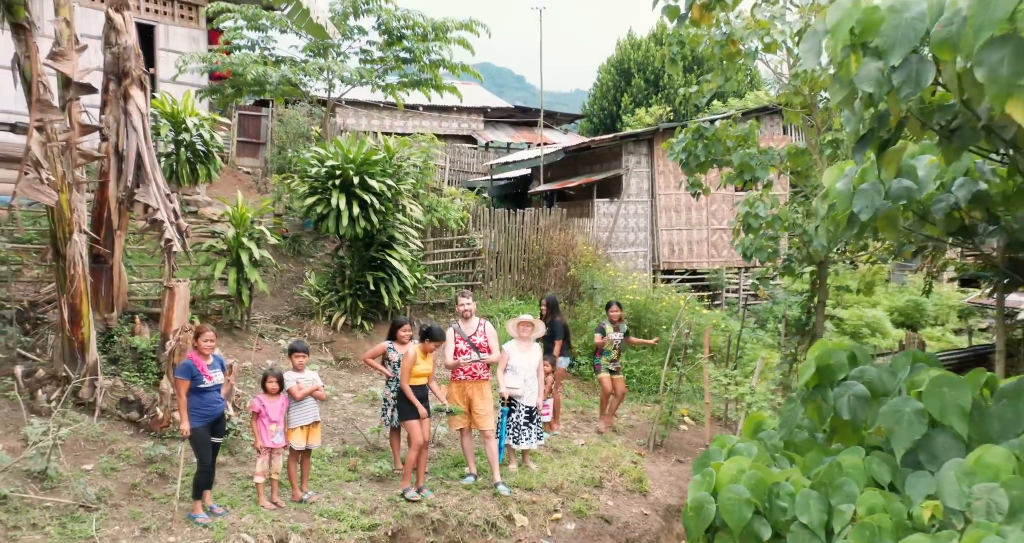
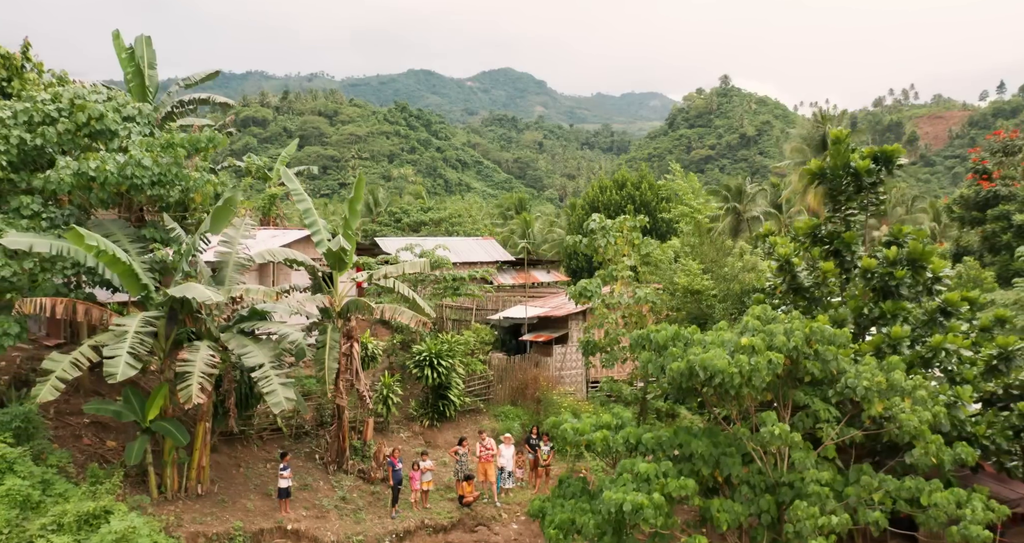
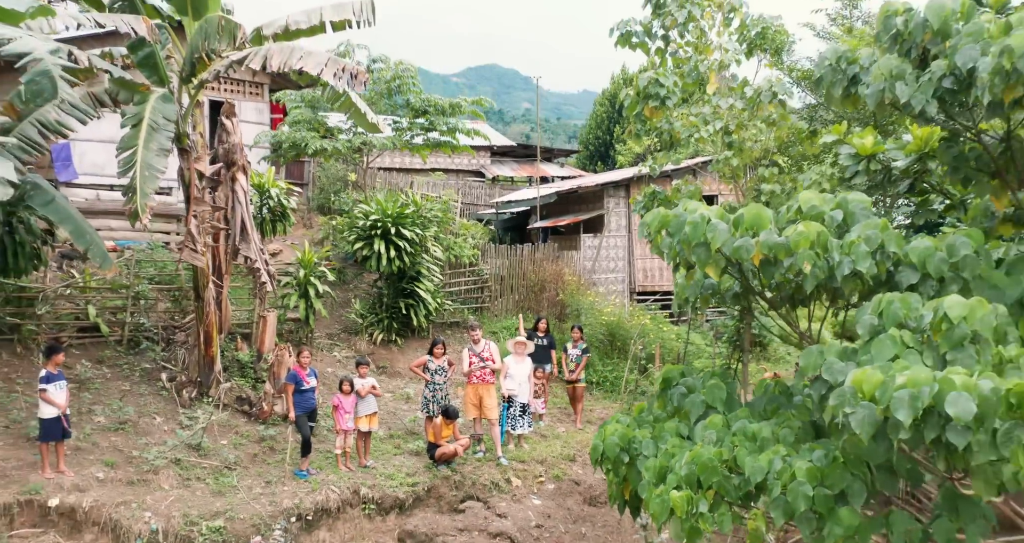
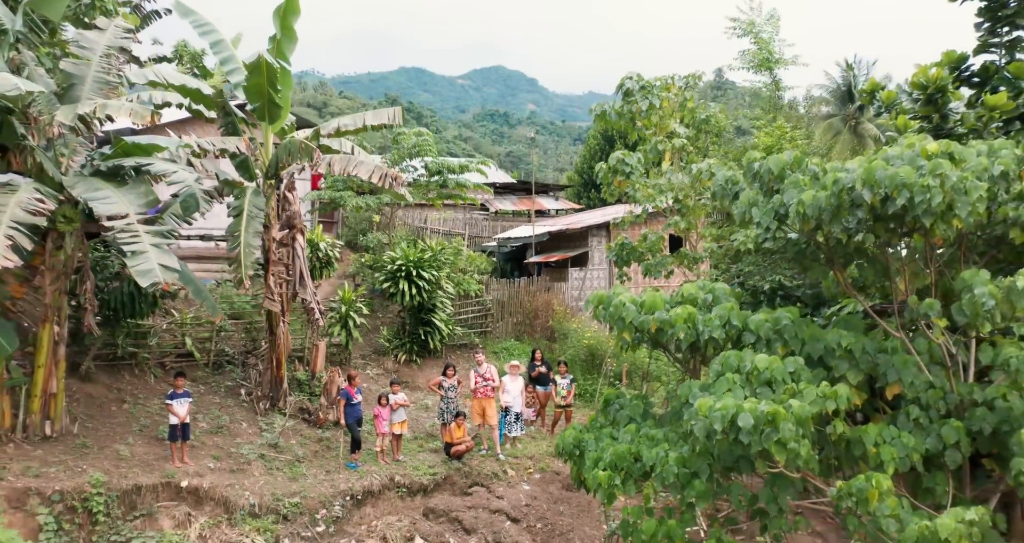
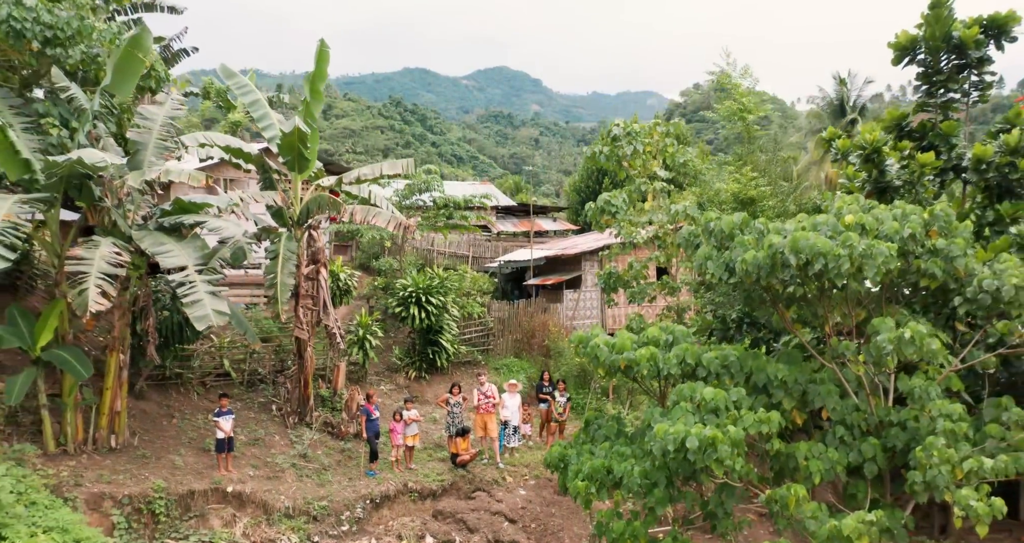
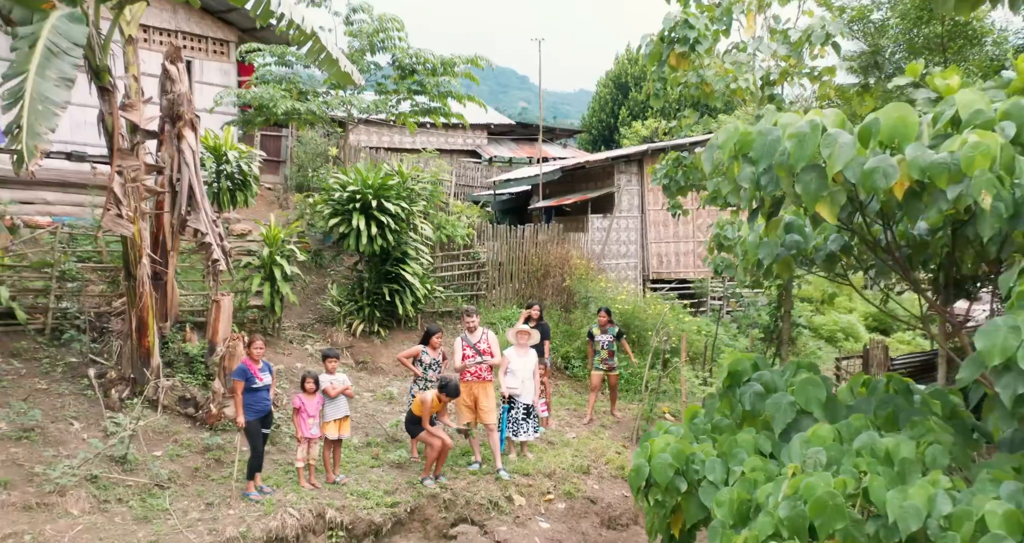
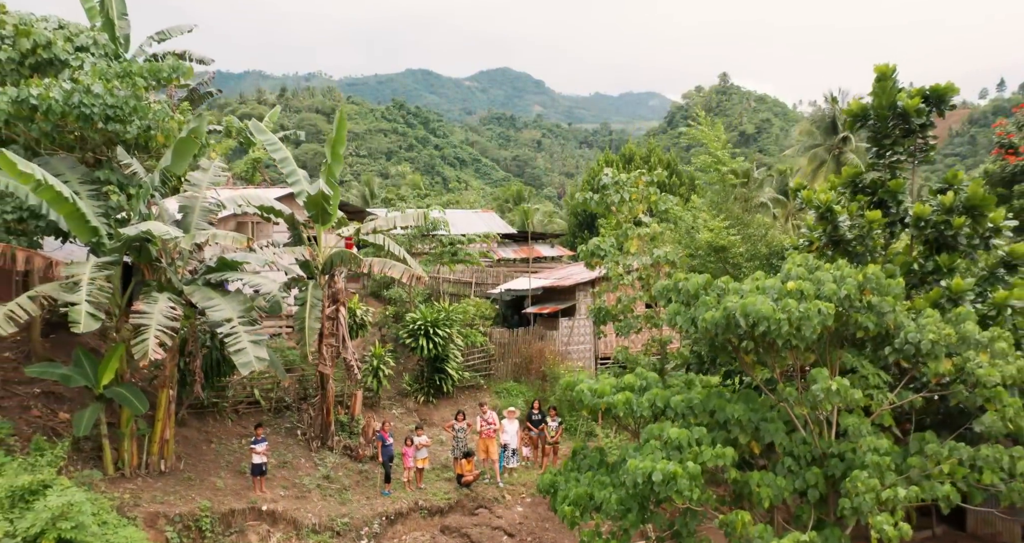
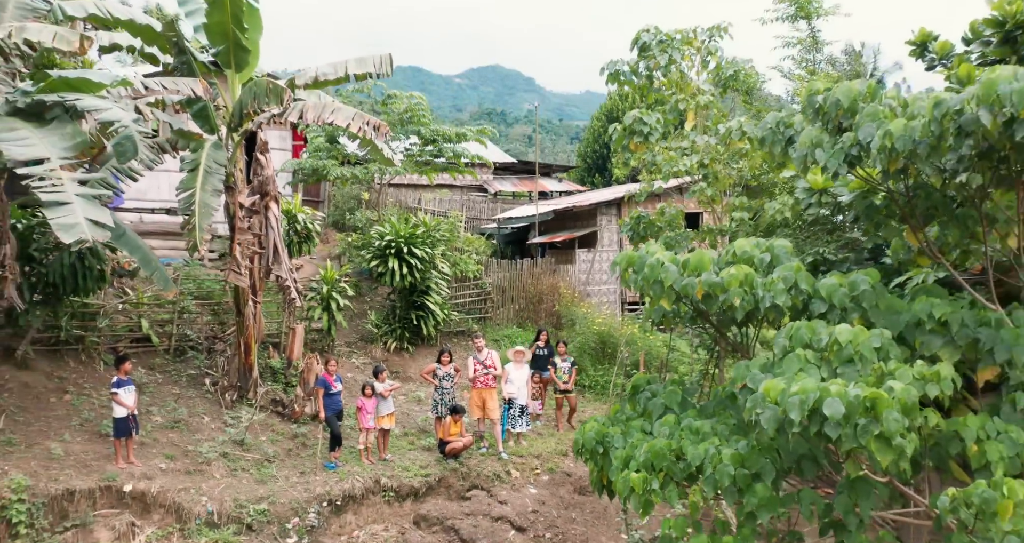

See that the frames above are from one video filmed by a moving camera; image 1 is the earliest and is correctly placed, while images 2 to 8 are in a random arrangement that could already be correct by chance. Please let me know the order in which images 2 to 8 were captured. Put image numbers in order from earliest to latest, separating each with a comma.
6, 3, 8, 4, 5, 7, 2
